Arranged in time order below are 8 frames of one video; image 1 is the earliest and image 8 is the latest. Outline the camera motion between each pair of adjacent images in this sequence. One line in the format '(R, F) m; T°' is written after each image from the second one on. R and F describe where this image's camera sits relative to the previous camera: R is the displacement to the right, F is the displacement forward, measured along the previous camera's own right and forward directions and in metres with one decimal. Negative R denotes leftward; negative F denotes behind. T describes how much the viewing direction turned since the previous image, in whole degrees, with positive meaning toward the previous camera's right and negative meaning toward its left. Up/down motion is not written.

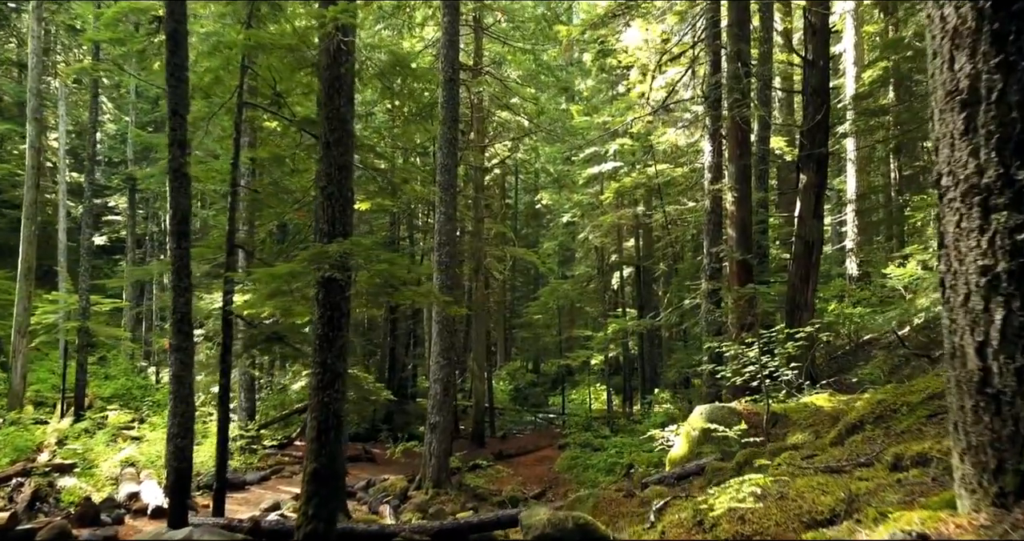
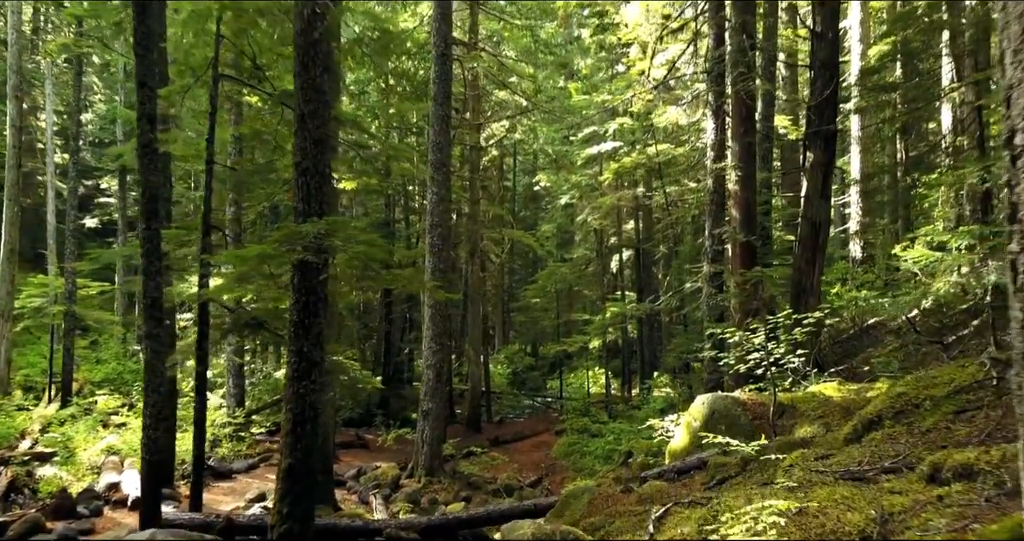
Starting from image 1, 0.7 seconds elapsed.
(+0.1, +0.4) m; 0°
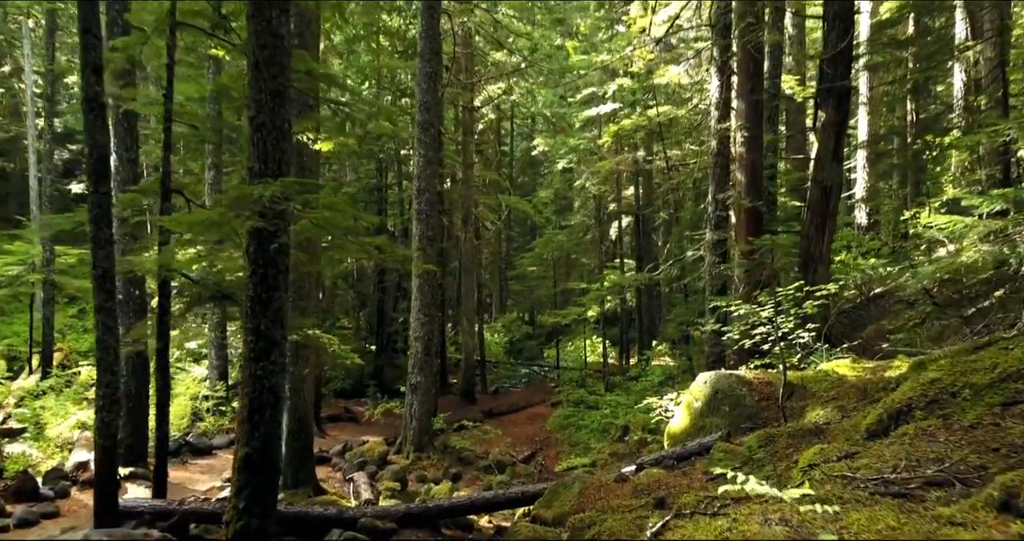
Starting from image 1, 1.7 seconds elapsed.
(+0.1, +0.6) m; 0°
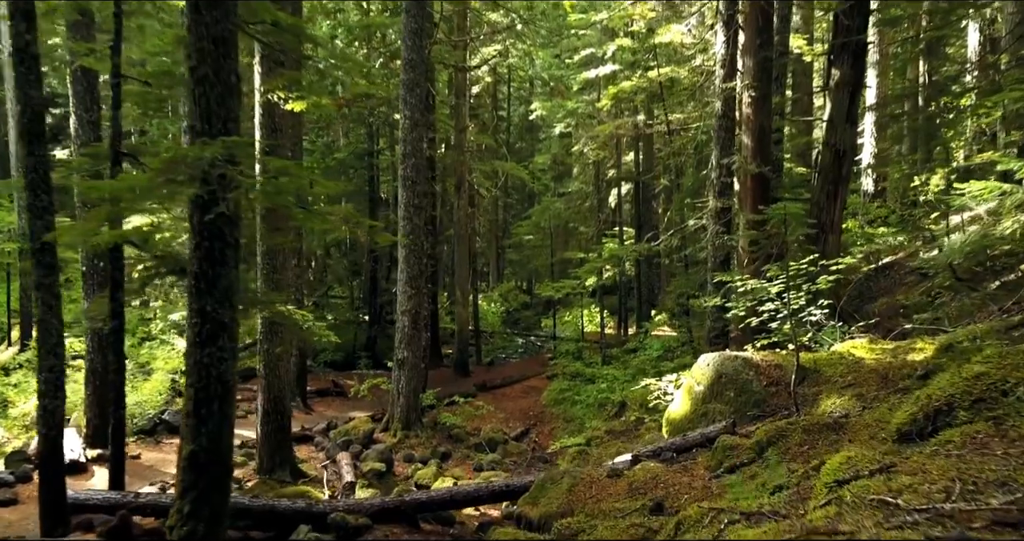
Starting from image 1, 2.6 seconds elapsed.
(+0.1, +0.6) m; 0°
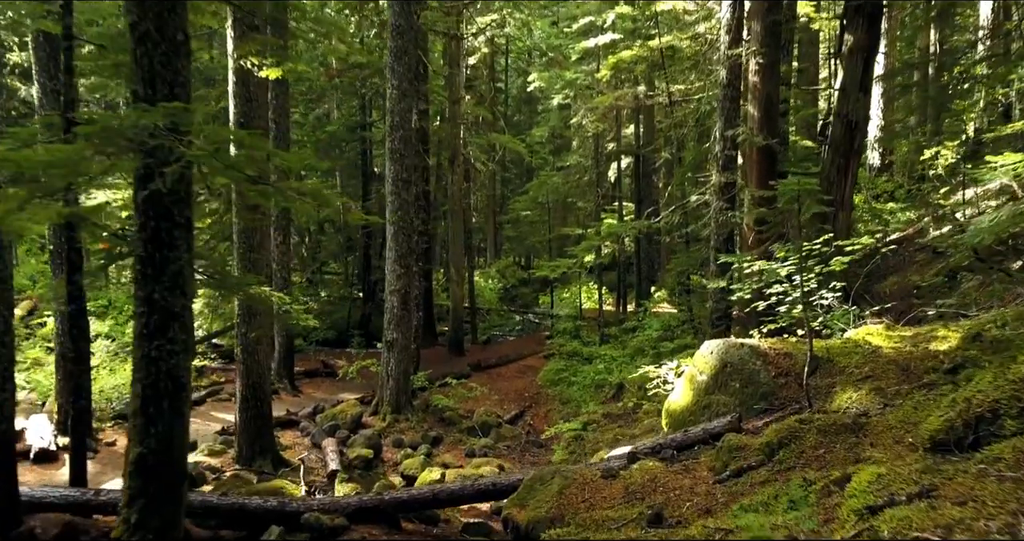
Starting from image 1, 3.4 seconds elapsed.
(+0.1, +0.5) m; 0°
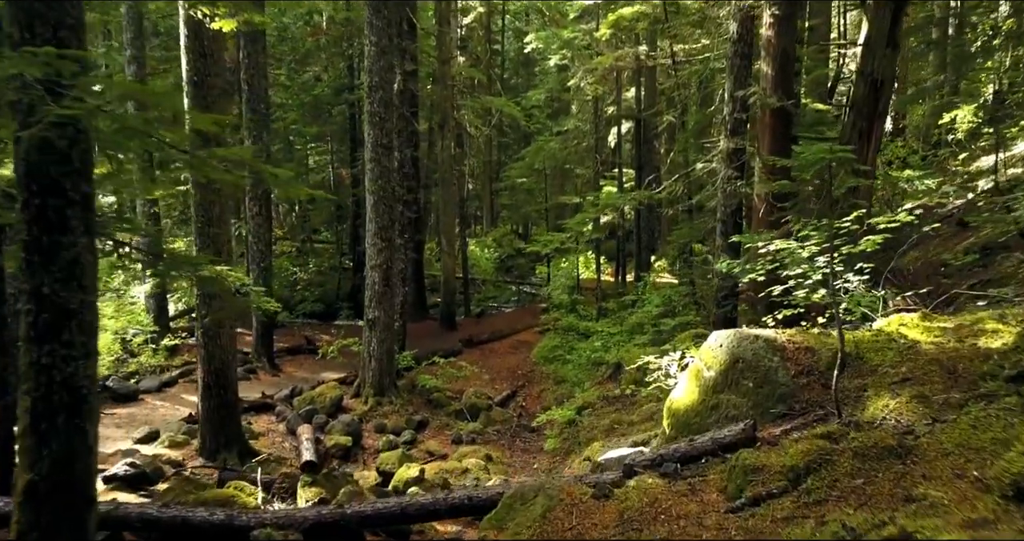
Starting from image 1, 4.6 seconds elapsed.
(+0.1, +0.8) m; 0°
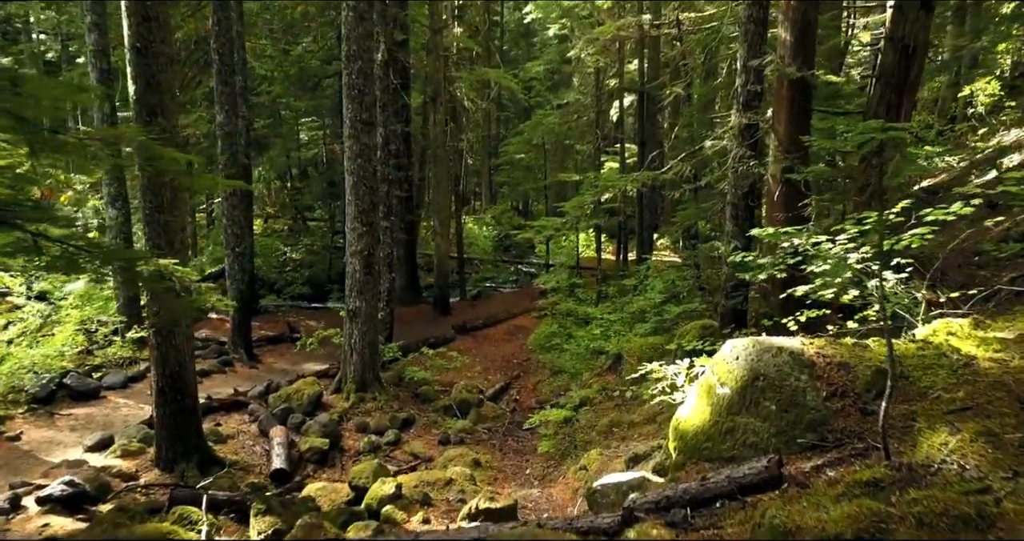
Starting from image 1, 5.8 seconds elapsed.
(+0.1, +0.8) m; 0°
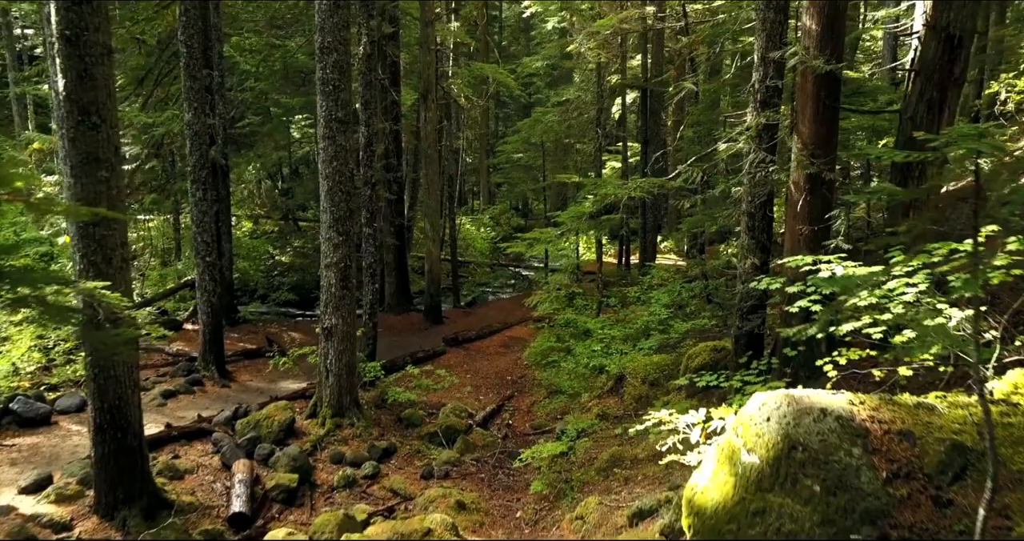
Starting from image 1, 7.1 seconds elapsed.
(+0.1, +0.9) m; 0°
